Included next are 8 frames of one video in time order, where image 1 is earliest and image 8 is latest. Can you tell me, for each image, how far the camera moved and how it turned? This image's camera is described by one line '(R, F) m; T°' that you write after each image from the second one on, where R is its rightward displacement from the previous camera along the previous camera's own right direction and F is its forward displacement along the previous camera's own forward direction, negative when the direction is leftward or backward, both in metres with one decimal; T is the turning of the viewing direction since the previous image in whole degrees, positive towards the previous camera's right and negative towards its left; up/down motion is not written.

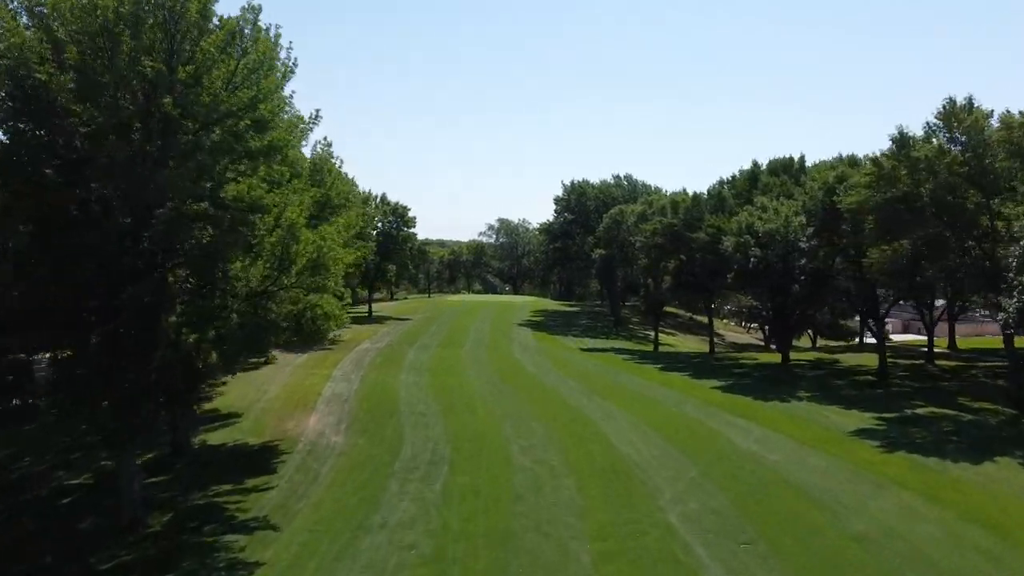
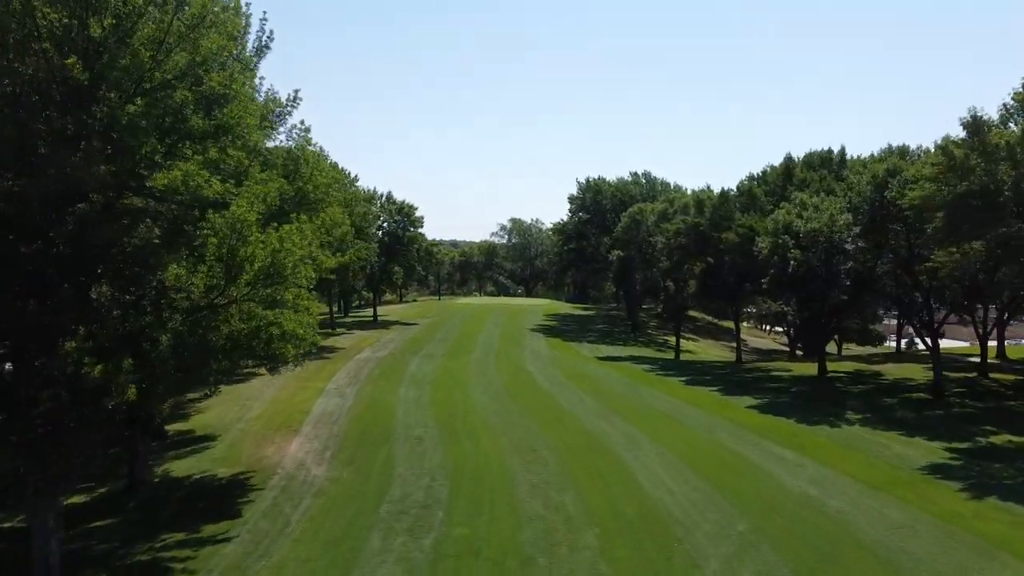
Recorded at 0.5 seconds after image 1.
(+0.1, +2.8) m; -1°
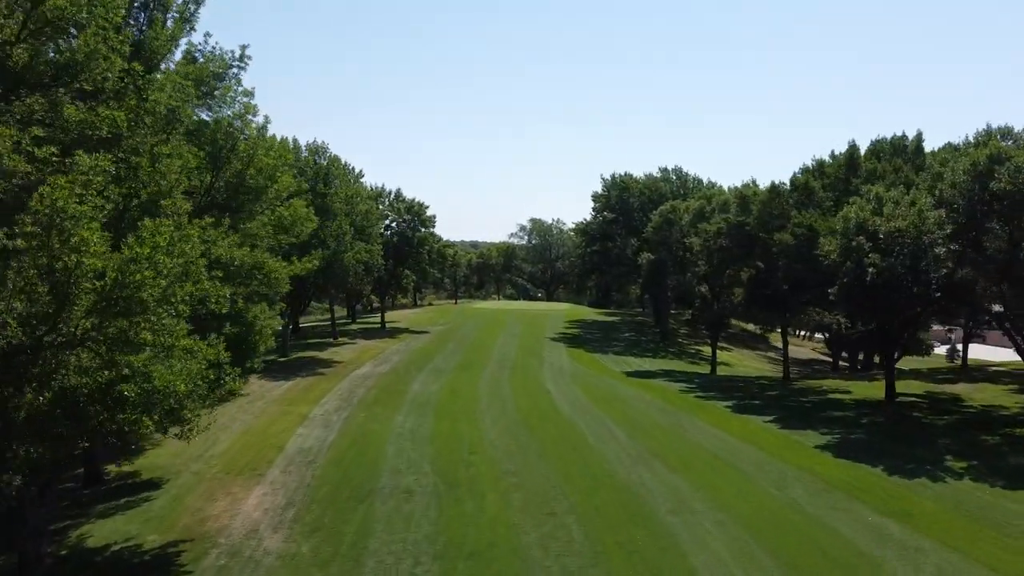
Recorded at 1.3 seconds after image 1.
(+0.1, +4.2) m; -2°
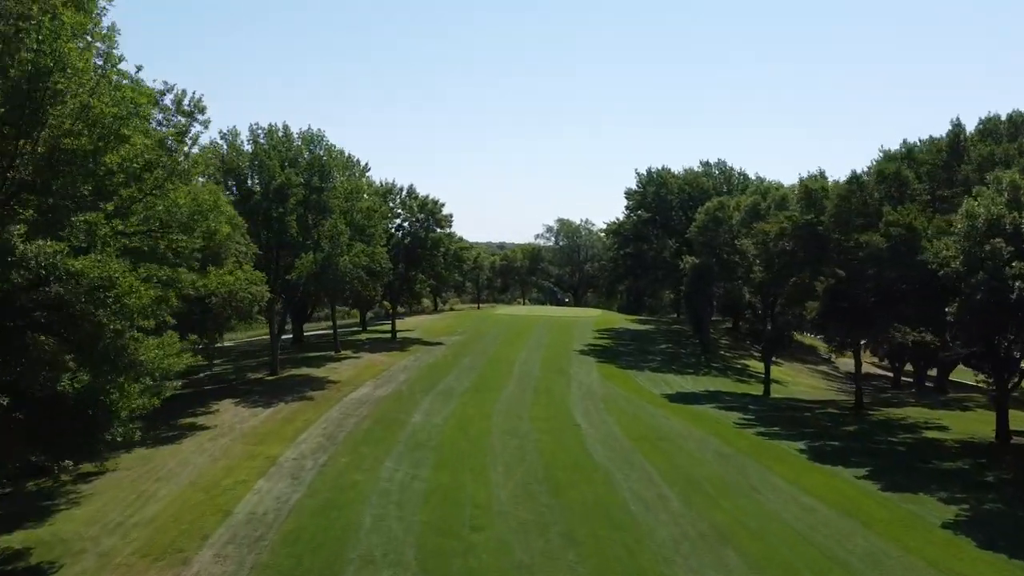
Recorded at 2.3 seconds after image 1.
(+0.2, +4.9) m; -2°
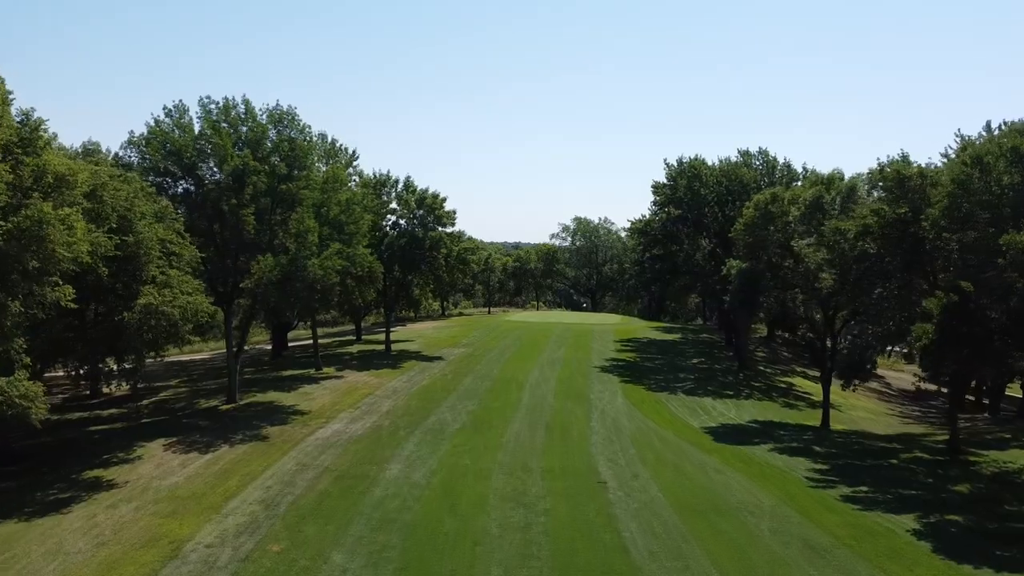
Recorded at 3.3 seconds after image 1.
(+0.2, +5.7) m; -1°
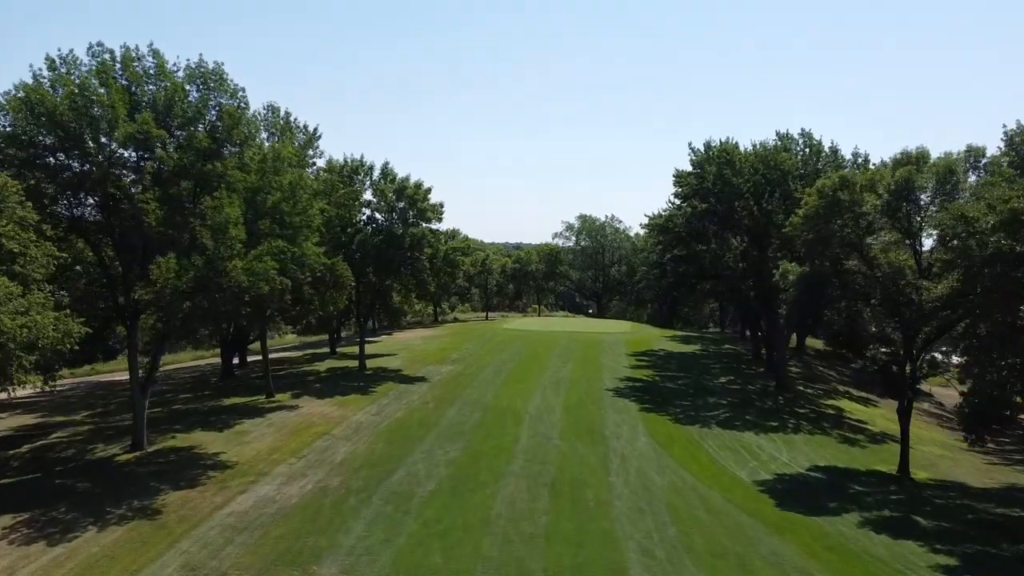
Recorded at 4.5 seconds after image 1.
(+0.2, +6.3) m; 0°
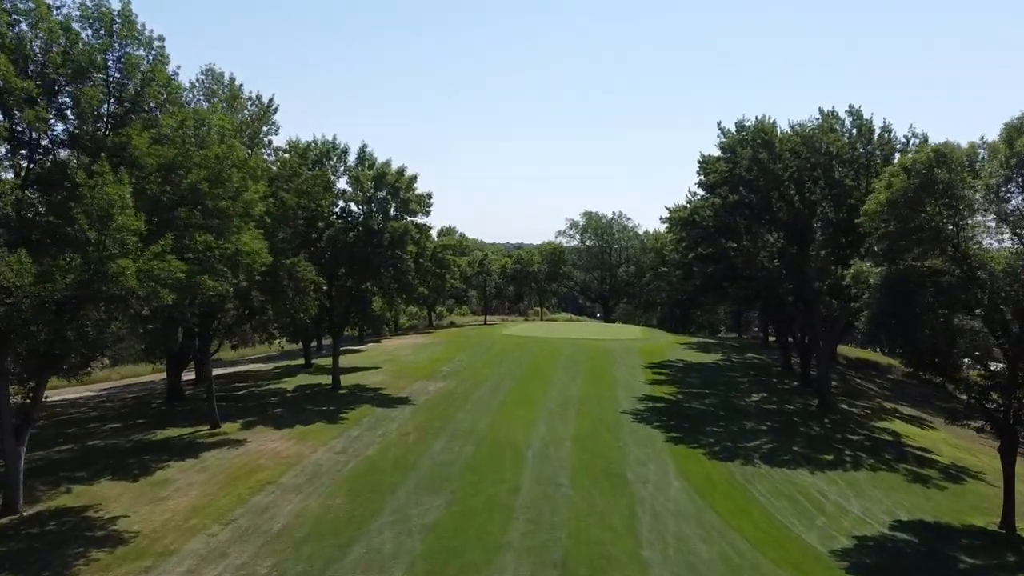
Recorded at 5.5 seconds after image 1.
(+0.1, +5.0) m; 0°
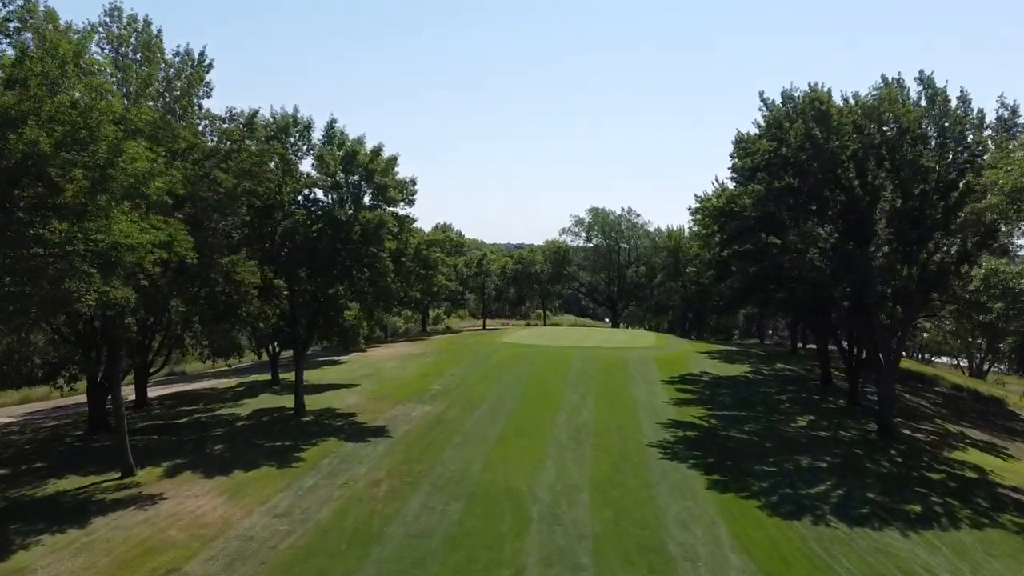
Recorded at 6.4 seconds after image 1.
(0.0, +5.1) m; 0°
